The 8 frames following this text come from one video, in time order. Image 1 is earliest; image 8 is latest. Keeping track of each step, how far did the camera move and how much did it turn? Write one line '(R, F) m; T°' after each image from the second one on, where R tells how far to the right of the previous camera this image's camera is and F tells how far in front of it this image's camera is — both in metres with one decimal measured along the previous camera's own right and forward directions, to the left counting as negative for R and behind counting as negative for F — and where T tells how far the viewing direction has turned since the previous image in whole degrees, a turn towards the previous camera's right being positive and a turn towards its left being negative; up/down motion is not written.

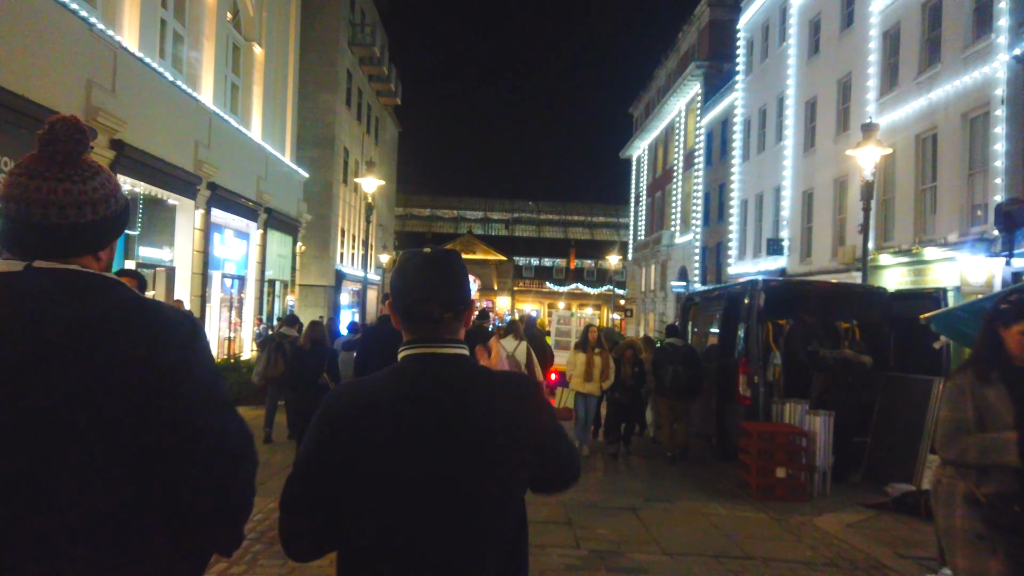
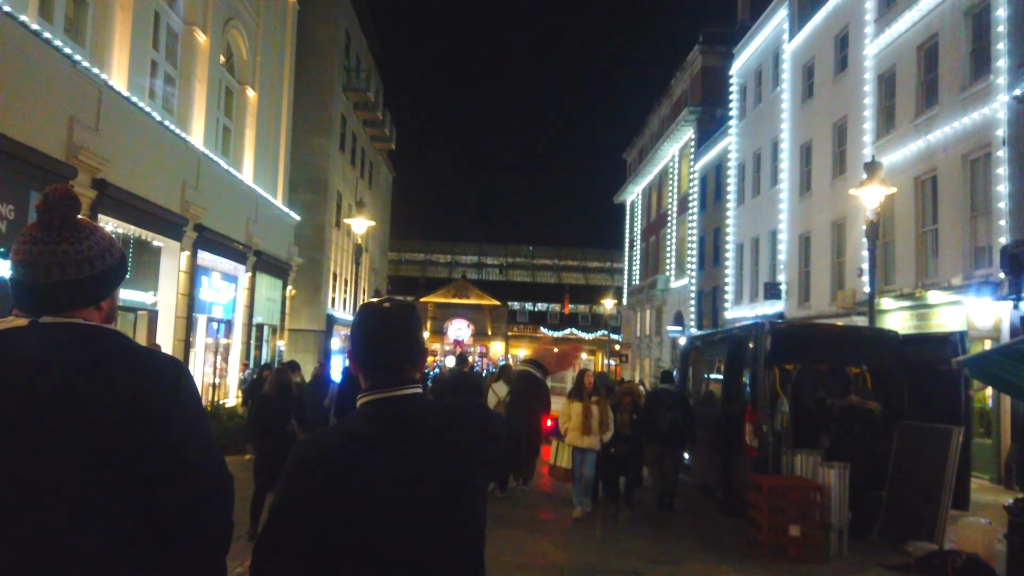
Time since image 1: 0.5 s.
(0.0, +0.4) m; 0°
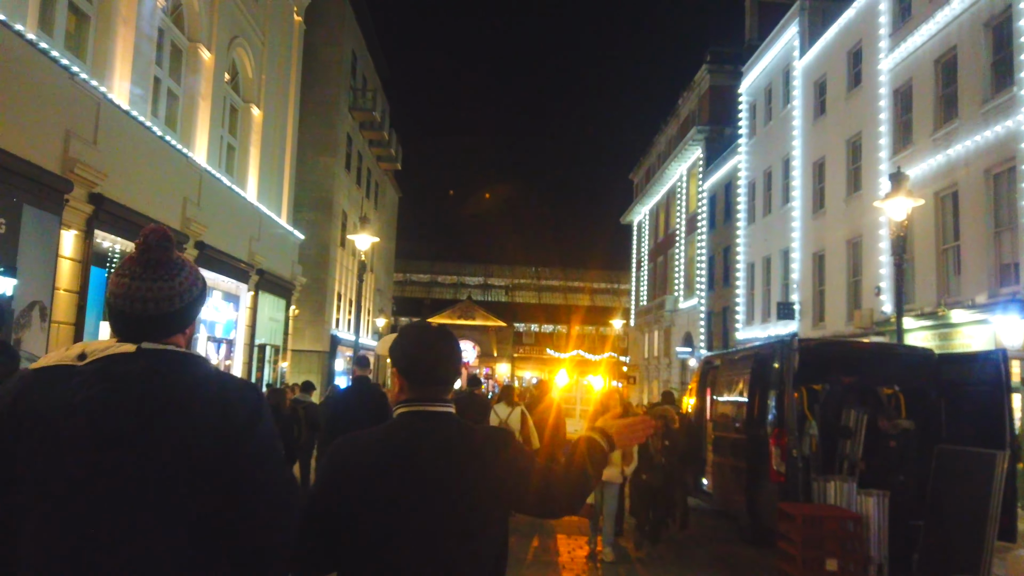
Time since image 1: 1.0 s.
(0.0, +0.4) m; 0°
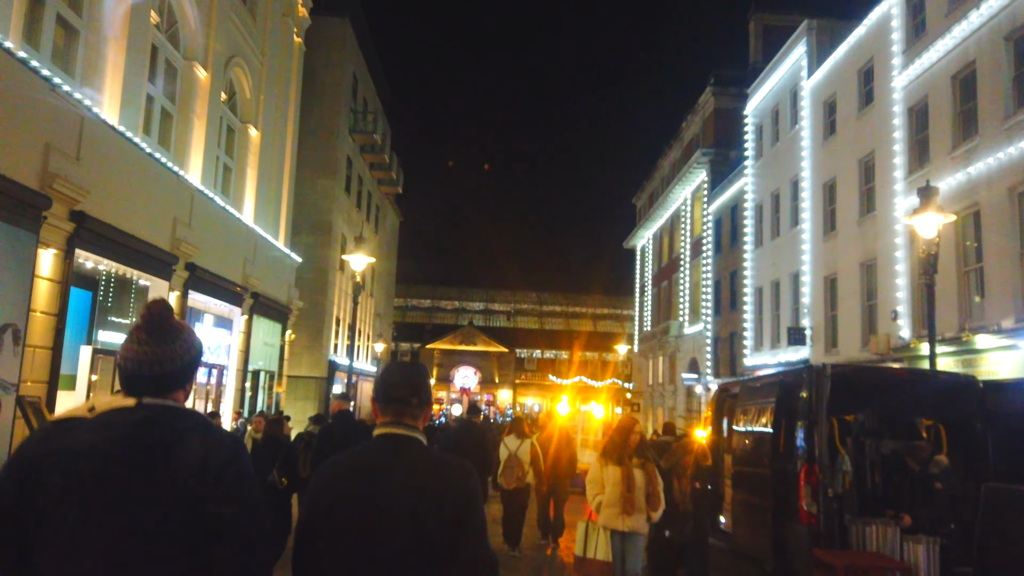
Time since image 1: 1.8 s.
(0.0, +0.6) m; 0°
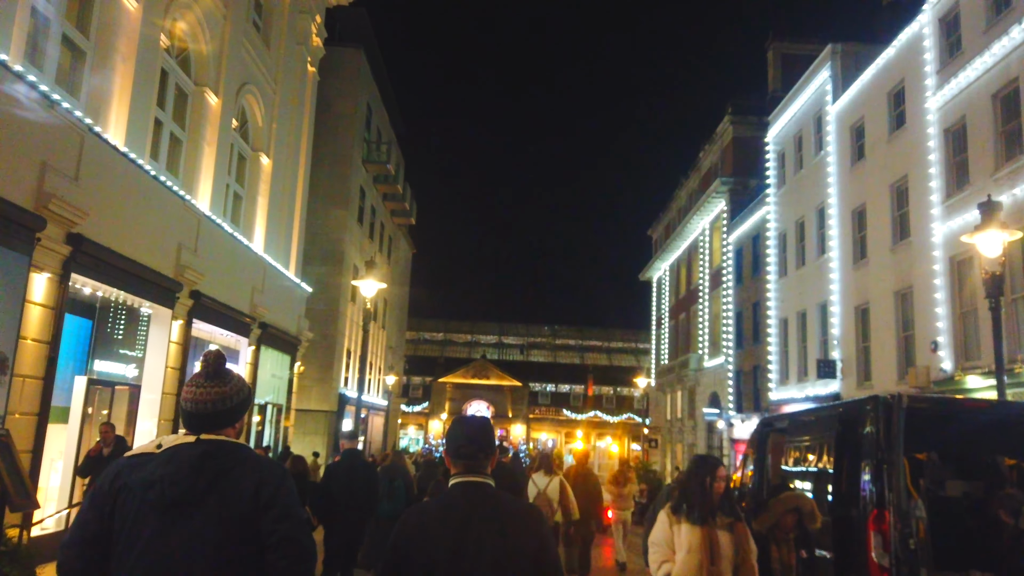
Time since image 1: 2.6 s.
(-0.1, +0.7) m; -1°
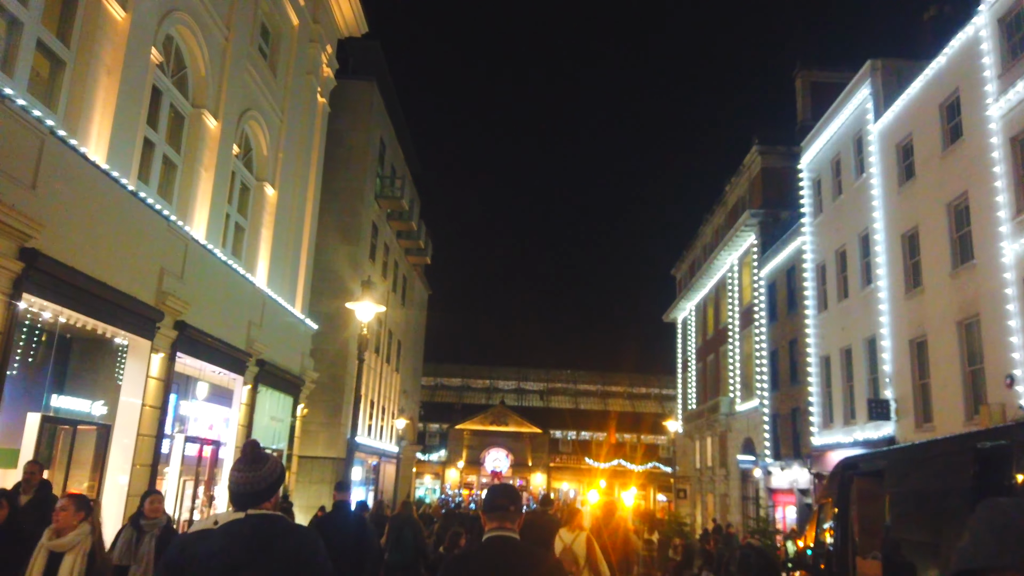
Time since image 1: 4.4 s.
(0.0, +1.6) m; -1°
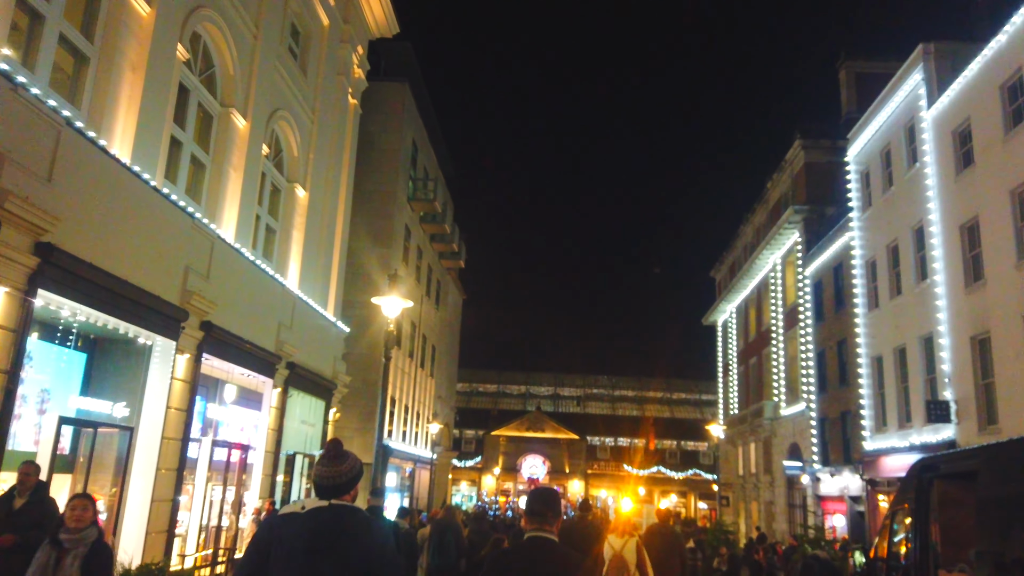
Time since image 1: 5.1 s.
(0.0, +0.6) m; -3°
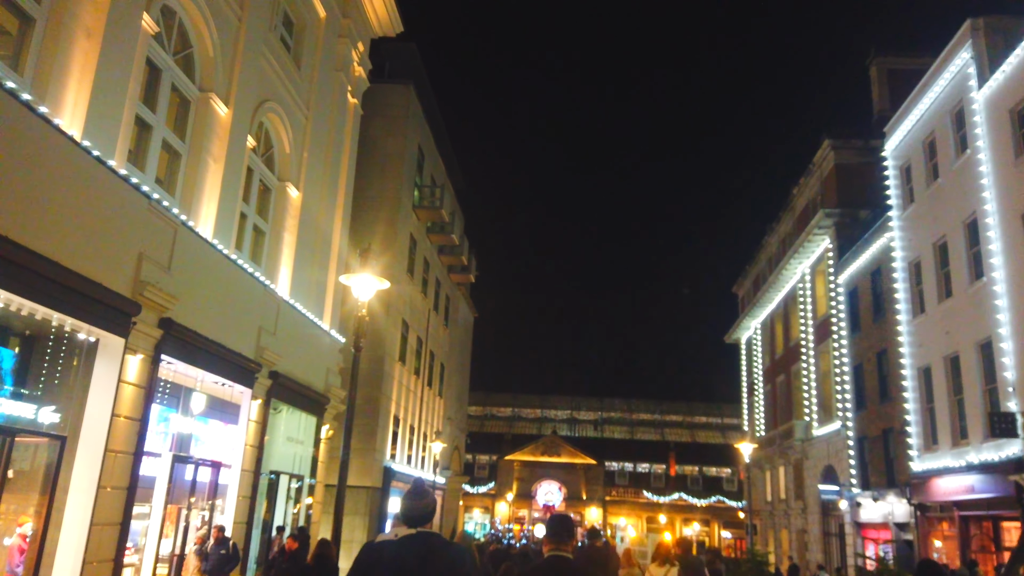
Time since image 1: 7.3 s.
(+0.2, +1.8) m; -1°
